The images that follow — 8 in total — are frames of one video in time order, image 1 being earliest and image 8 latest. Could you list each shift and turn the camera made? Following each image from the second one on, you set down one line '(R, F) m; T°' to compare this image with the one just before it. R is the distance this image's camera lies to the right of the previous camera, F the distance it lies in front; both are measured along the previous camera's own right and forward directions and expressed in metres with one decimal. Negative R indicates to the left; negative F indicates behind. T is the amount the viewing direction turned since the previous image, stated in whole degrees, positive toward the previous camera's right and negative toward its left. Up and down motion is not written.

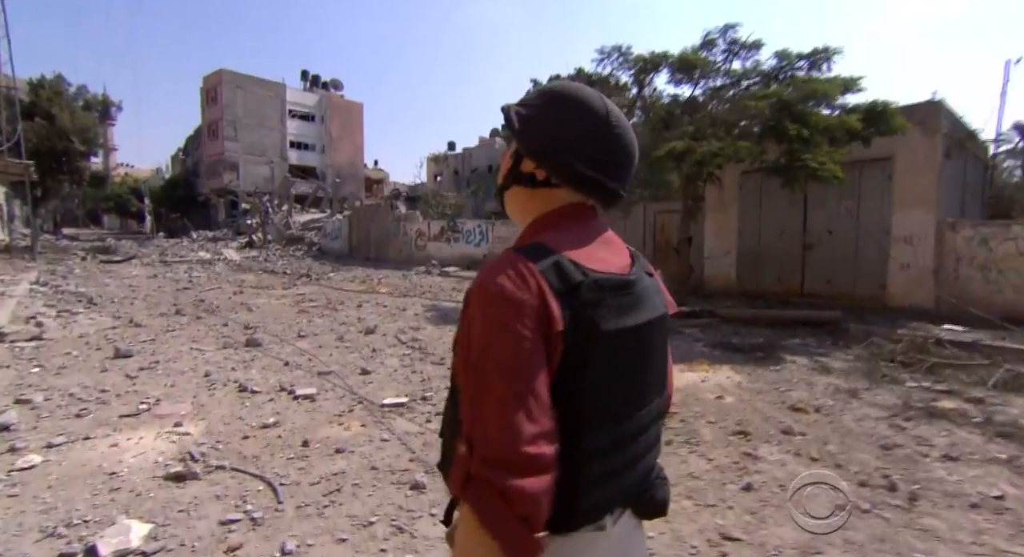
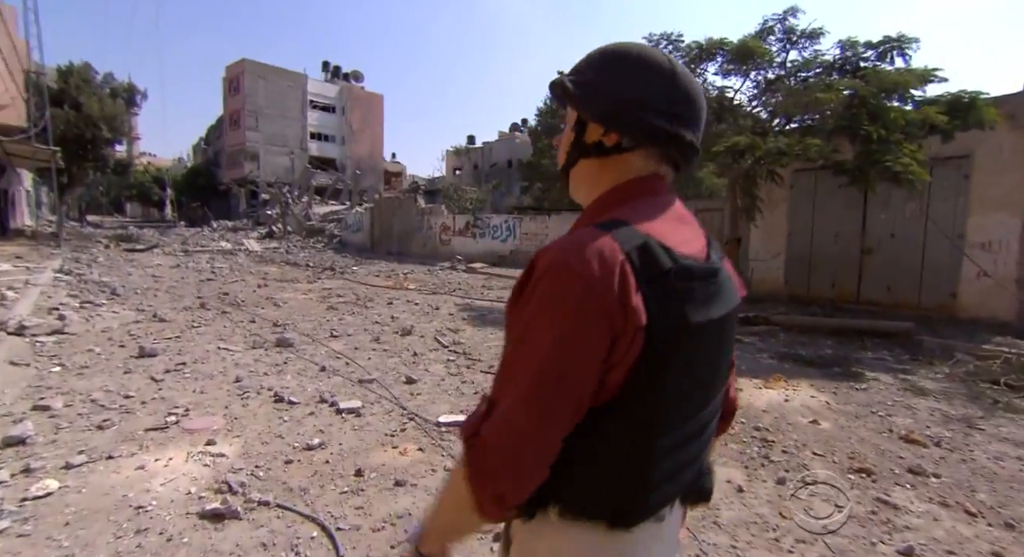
(-0.4, +0.5) m; -1°
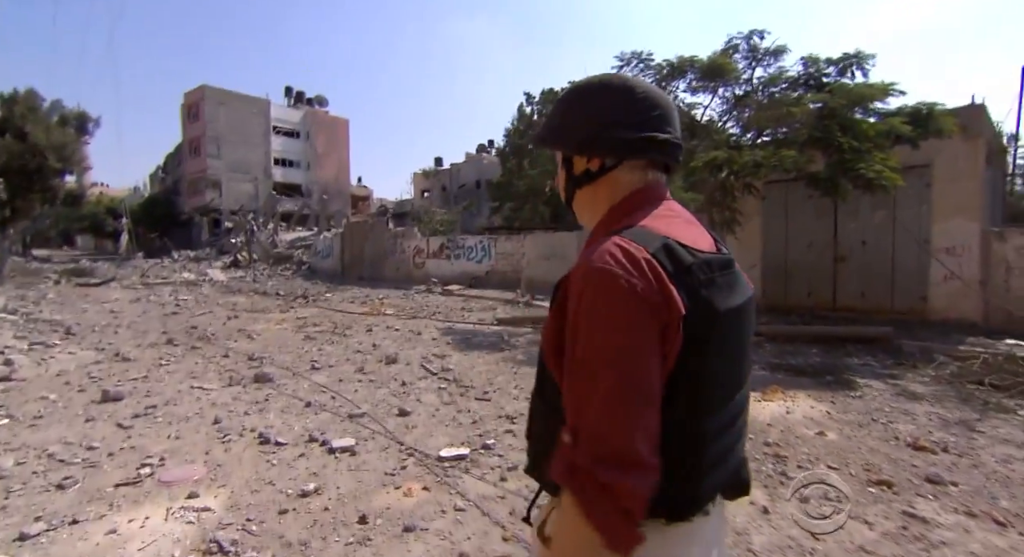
(-0.2, +0.1) m; +3°
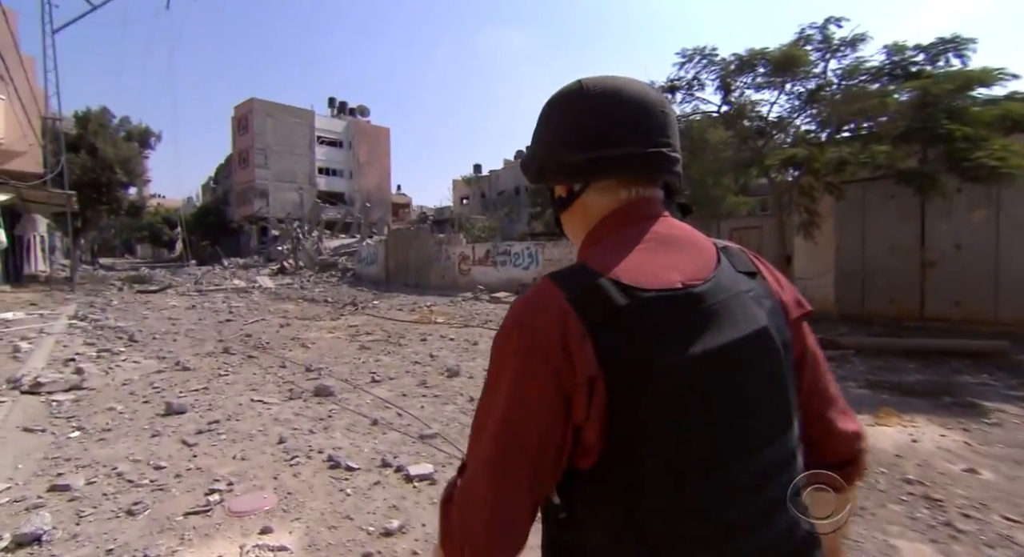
(-0.4, +0.4) m; -4°
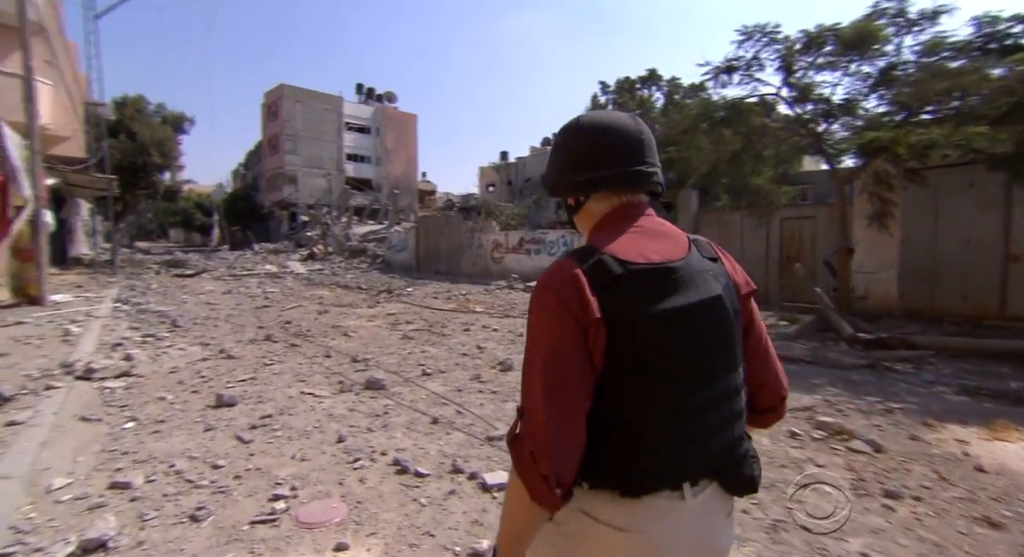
(-0.4, +0.3) m; -2°
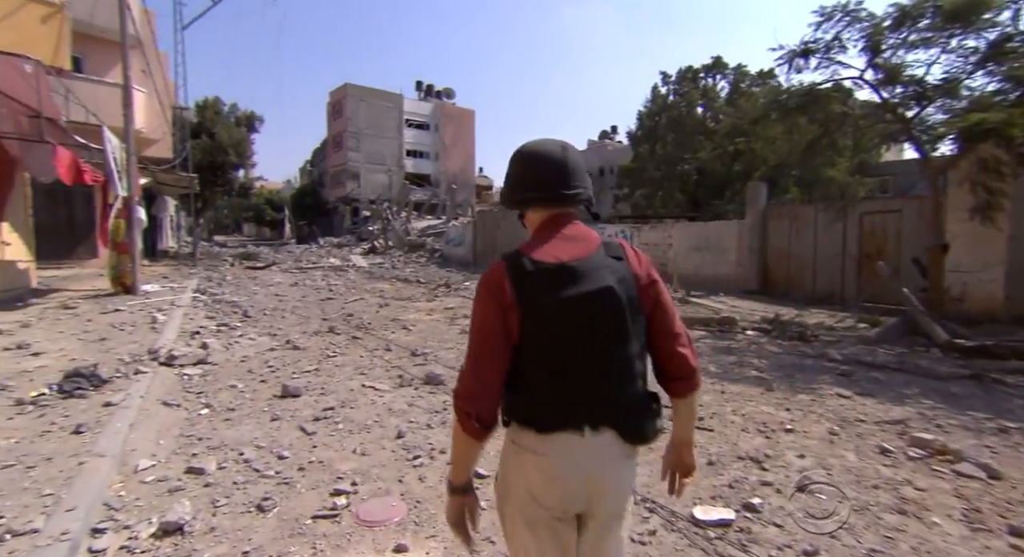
(-0.1, +0.1) m; -6°
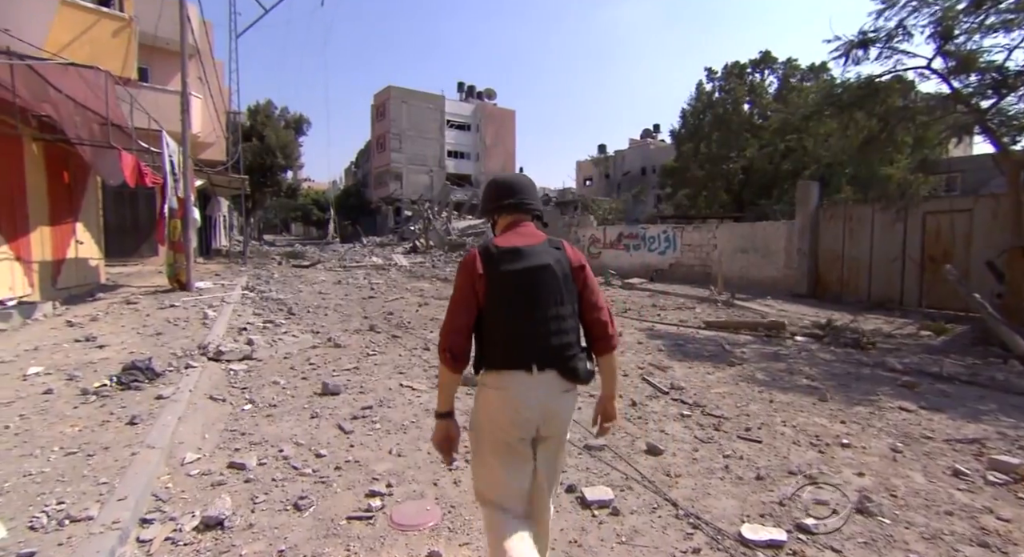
(0.0, +0.1) m; -4°
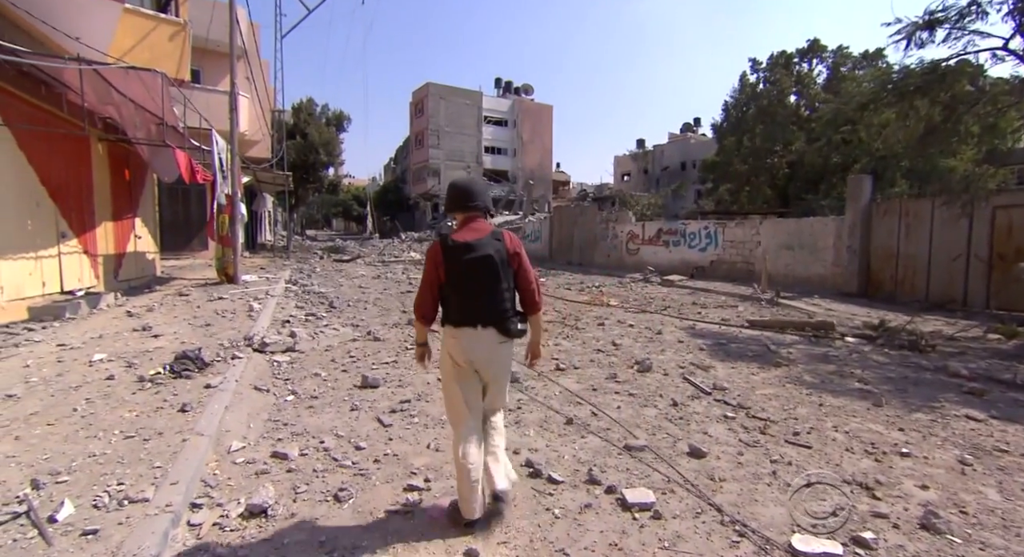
(0.0, +0.1) m; -4°
